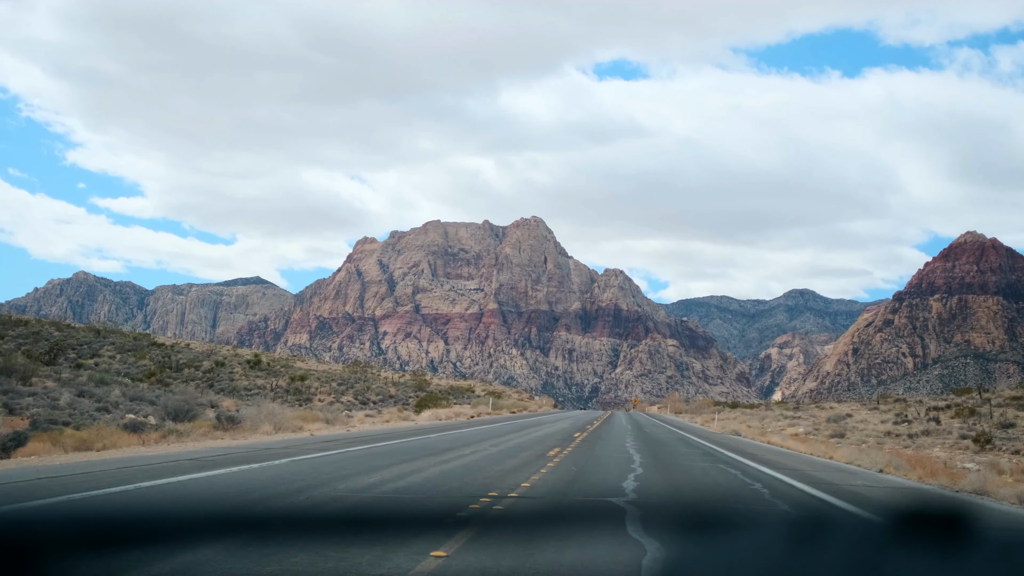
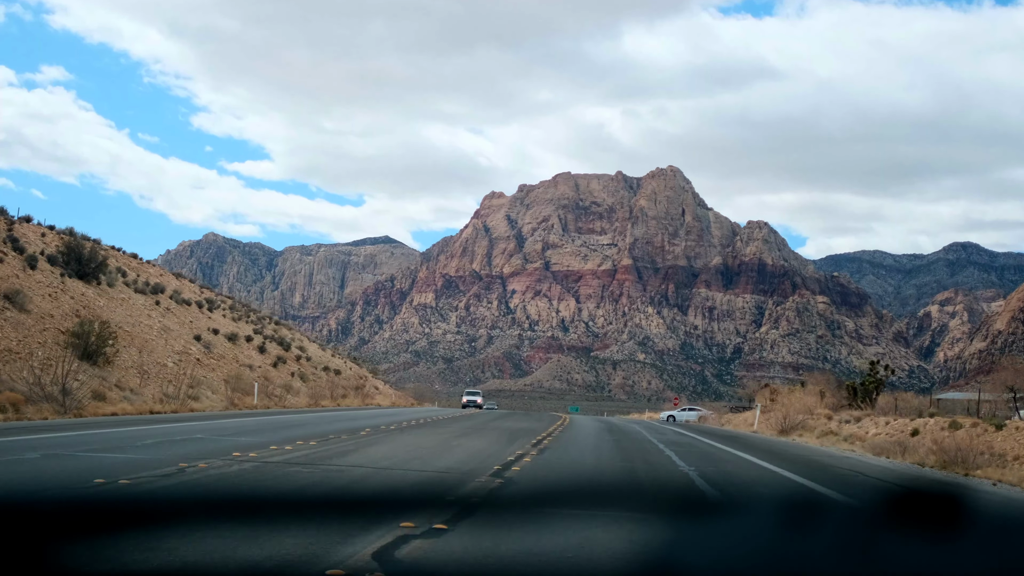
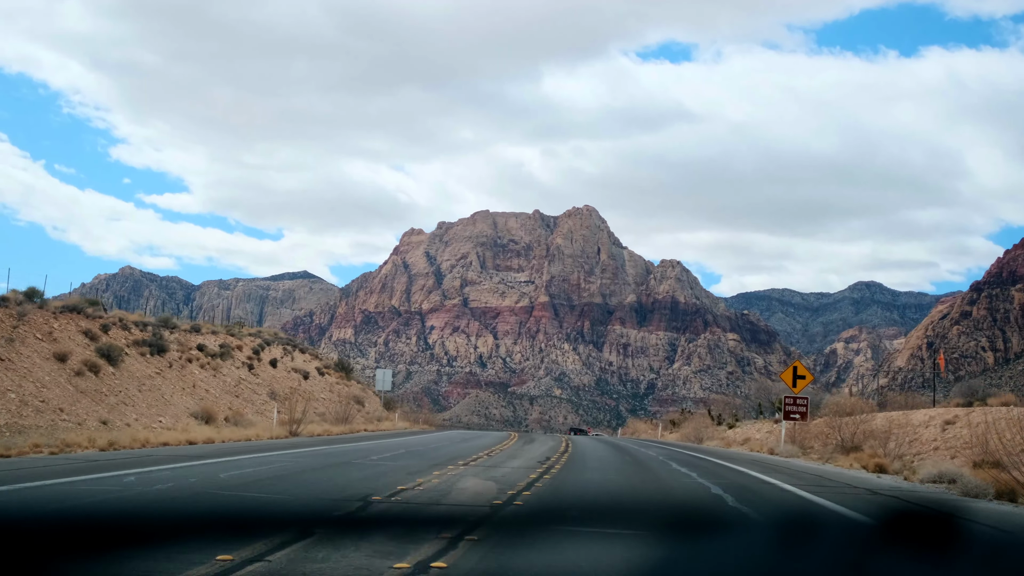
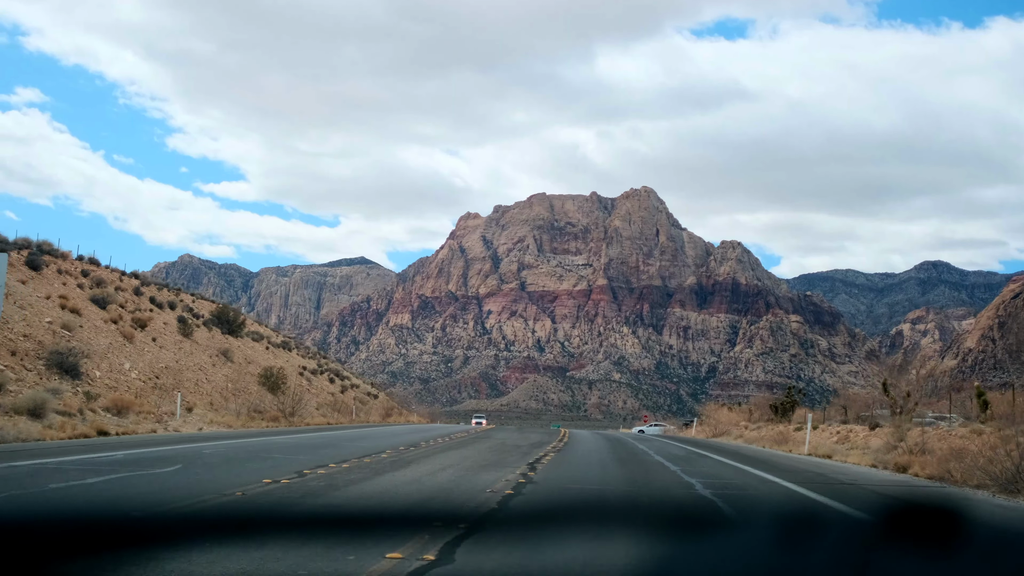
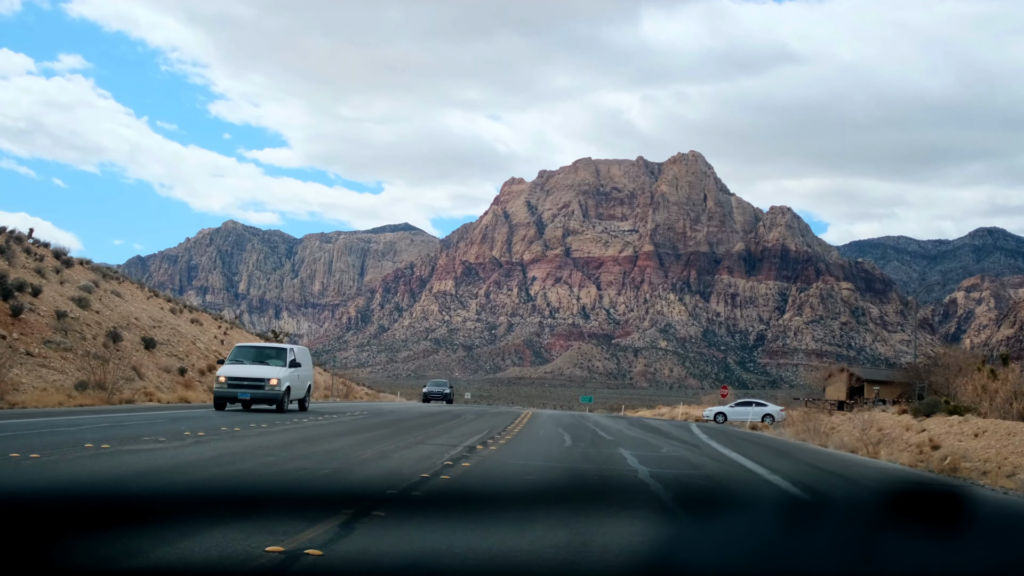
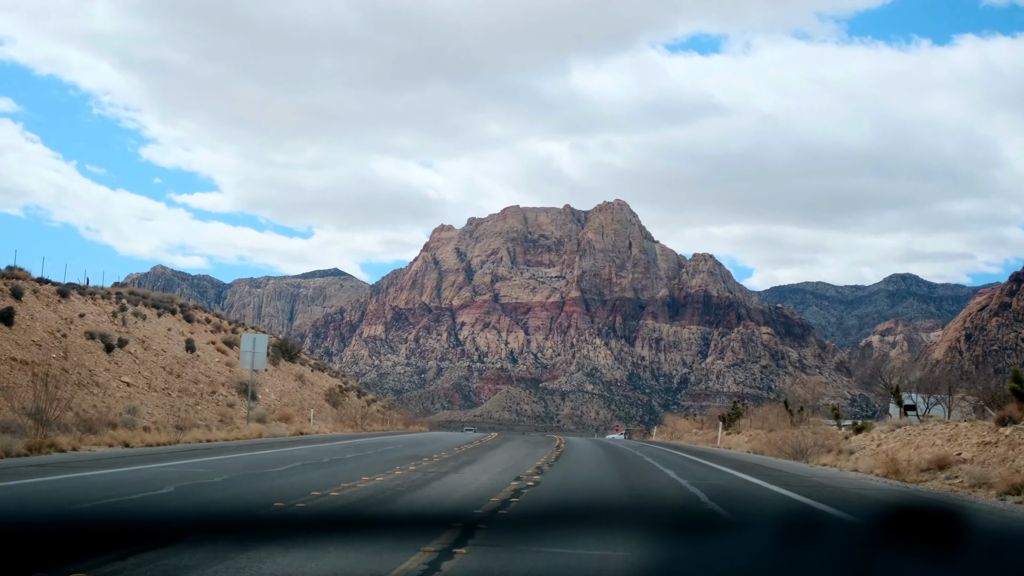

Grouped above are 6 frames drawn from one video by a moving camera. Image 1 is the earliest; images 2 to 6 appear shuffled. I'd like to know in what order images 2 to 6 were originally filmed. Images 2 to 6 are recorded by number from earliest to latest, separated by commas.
3, 6, 4, 2, 5
